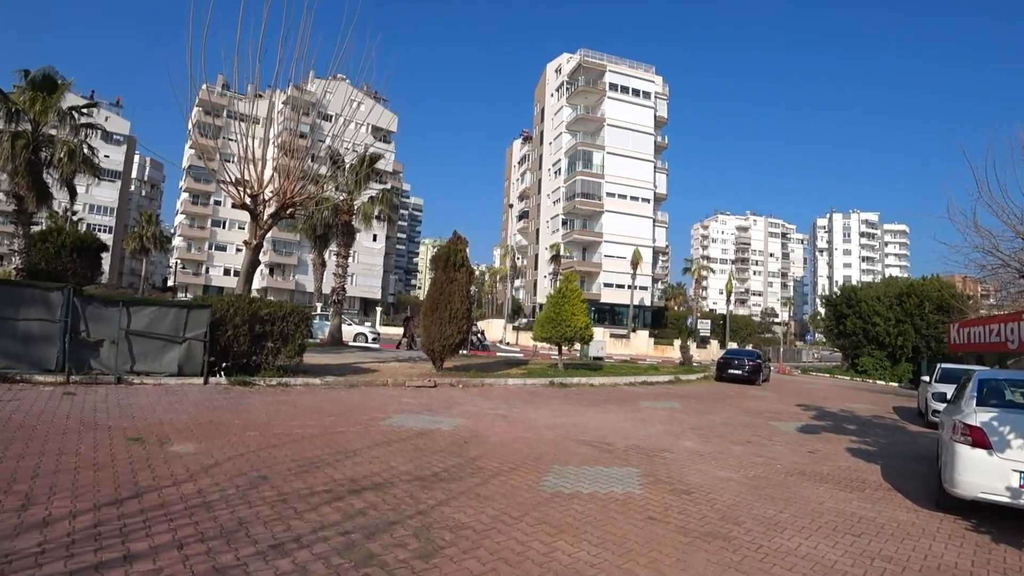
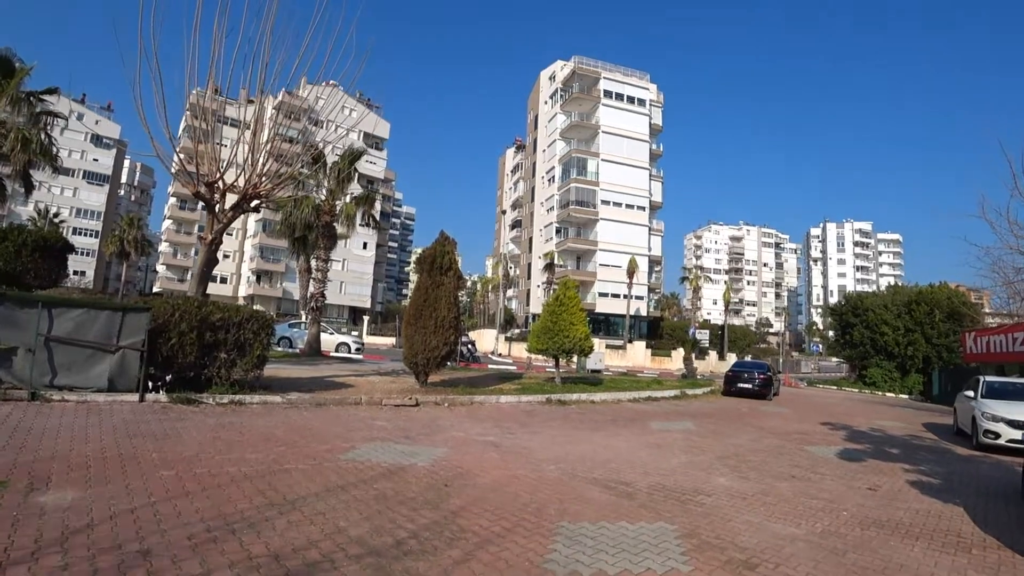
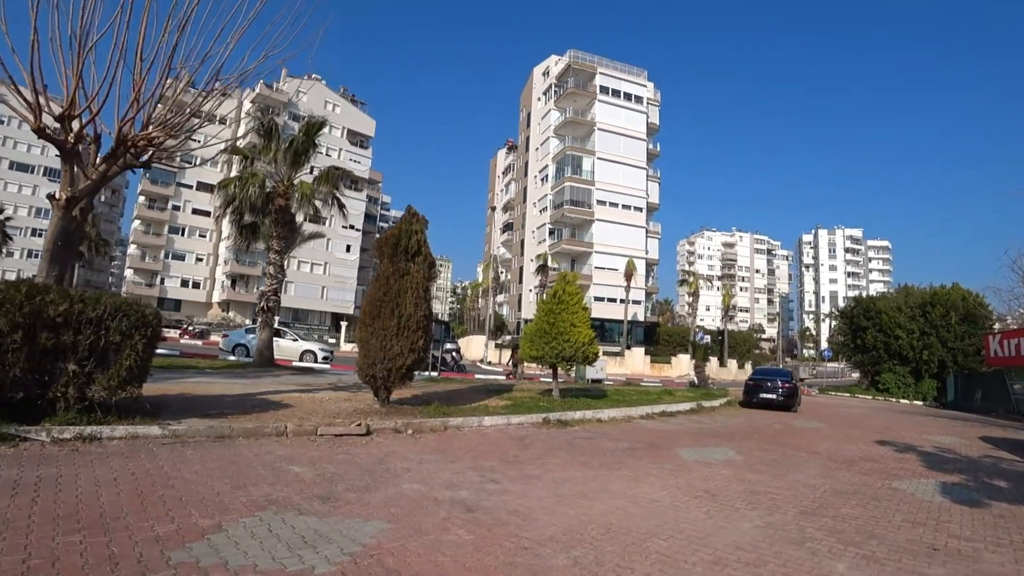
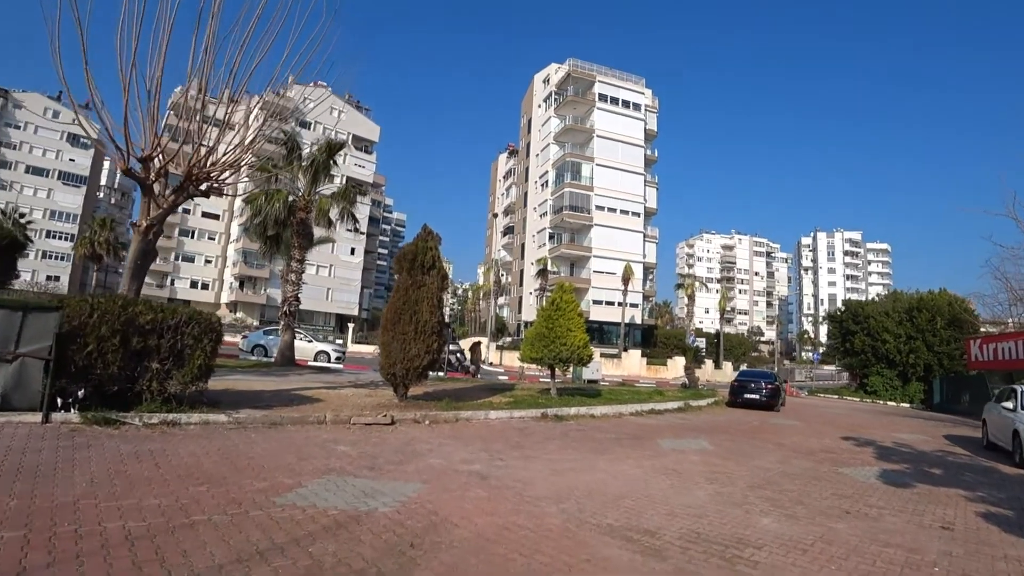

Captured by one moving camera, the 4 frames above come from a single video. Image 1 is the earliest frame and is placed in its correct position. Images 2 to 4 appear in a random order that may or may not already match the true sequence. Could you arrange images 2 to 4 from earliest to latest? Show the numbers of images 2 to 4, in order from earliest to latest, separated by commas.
2, 4, 3
